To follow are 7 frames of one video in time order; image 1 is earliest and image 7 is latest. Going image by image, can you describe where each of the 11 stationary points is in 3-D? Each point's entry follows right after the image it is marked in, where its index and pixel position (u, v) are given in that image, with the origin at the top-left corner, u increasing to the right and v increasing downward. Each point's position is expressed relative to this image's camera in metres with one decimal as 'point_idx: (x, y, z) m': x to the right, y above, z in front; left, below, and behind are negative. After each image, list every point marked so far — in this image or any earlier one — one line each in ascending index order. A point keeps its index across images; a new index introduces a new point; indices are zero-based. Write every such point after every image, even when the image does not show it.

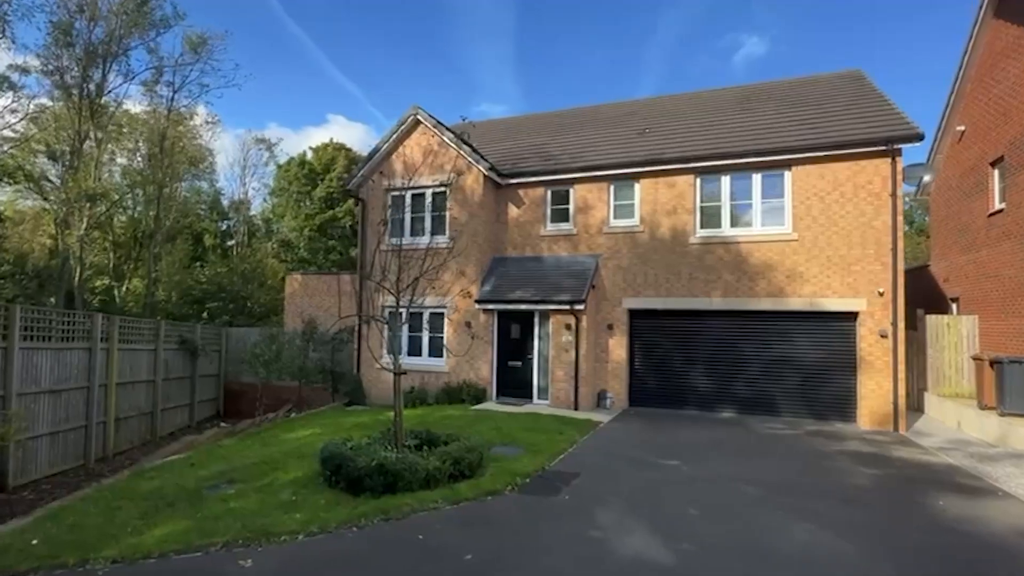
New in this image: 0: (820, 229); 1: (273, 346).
0: (+6.6, +1.2, +14.8) m
1: (-5.7, -1.4, +17.8) m
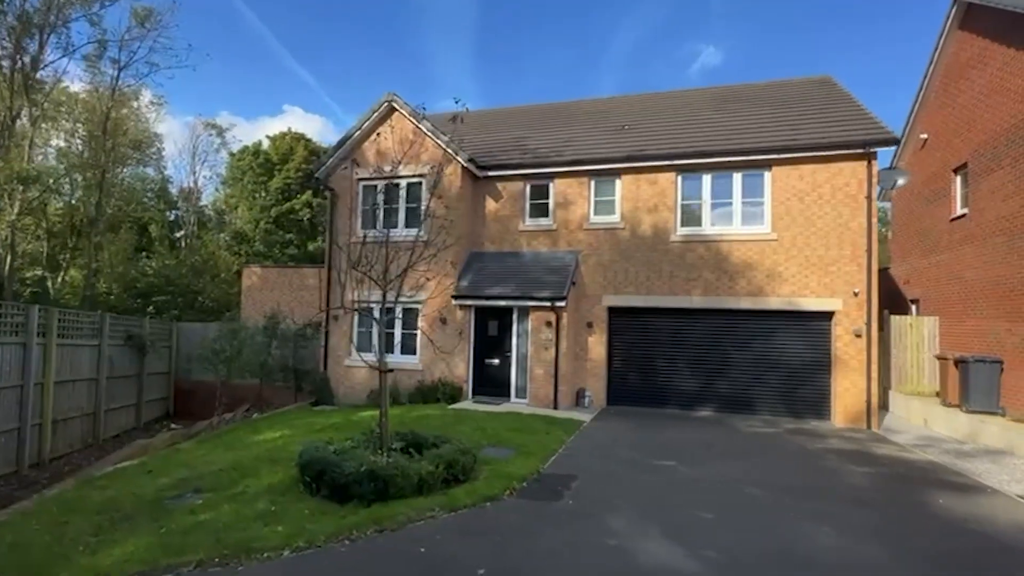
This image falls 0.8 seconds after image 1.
0: (+6.2, +1.2, +15.0) m
1: (-6.4, -1.2, +17.0) m
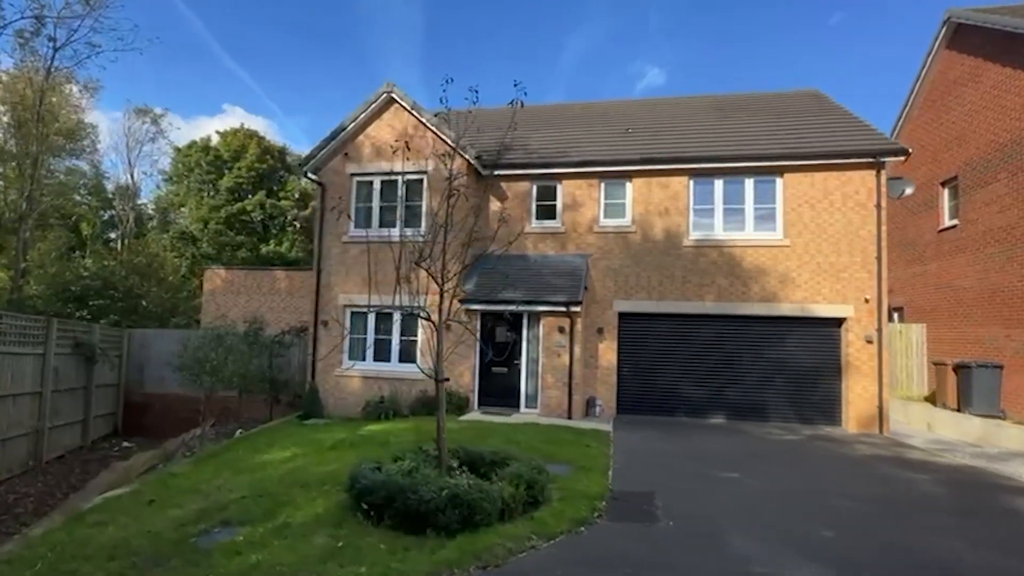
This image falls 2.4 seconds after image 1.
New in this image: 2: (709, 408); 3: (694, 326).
0: (+6.5, +1.1, +15.1) m
1: (-6.2, -1.3, +15.5) m
2: (+4.4, -2.7, +15.4) m
3: (+4.1, -0.9, +15.6) m
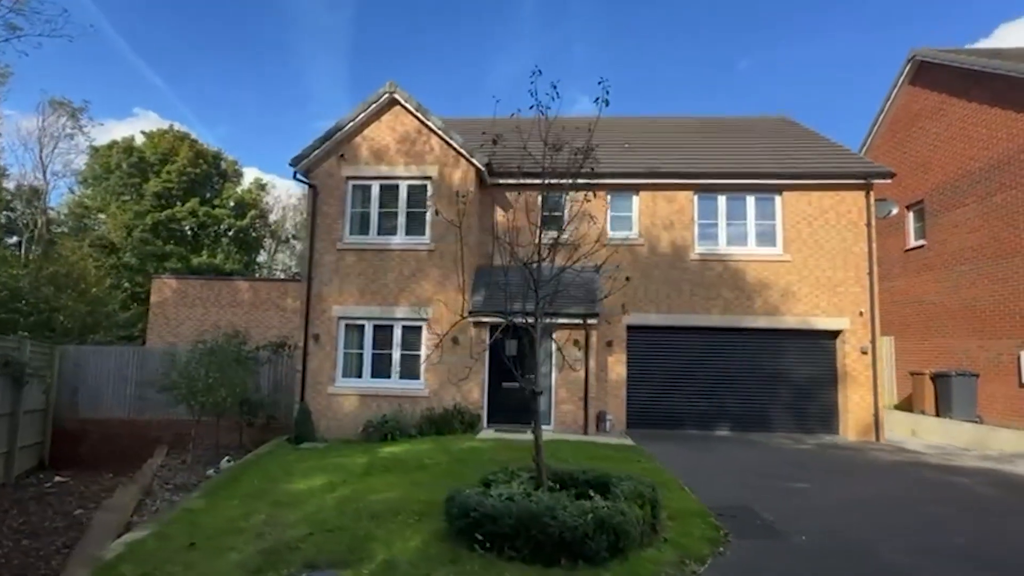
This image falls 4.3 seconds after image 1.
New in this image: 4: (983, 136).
0: (+6.7, +0.8, +15.6) m
1: (-5.9, -1.5, +13.9) m
2: (+4.6, -3.0, +15.6) m
3: (+4.3, -1.2, +15.7) m
4: (+11.0, +3.5, +16.1) m
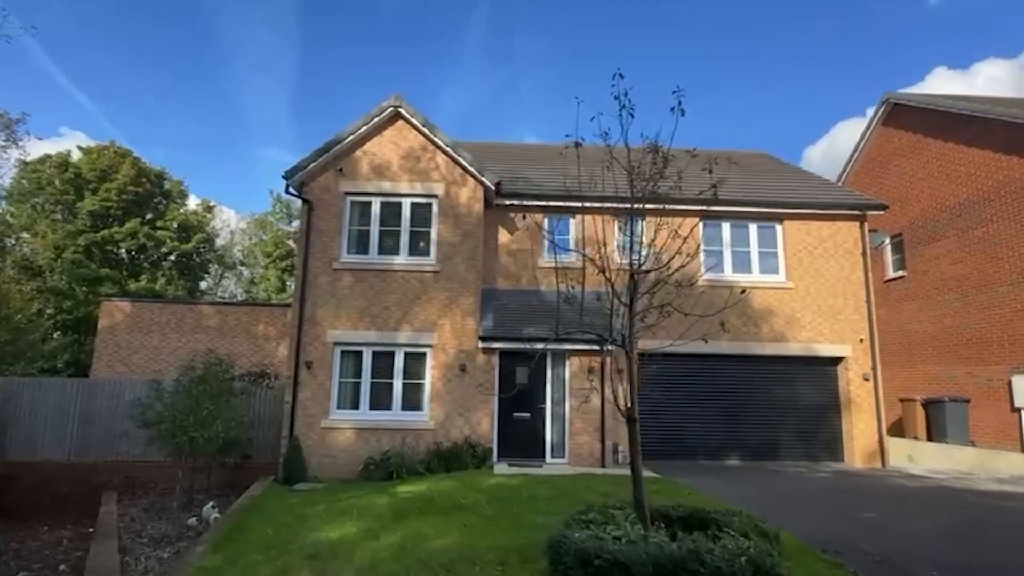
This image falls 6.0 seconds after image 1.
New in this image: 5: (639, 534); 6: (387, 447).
0: (+6.8, +0.2, +15.7) m
1: (-5.6, -1.8, +12.2) m
2: (+4.7, -3.5, +15.1) m
3: (+4.3, -1.8, +15.4) m
4: (+11.0, +2.8, +16.9) m
5: (+1.3, -2.5, +7.1) m
6: (-2.4, -3.0, +13.3) m
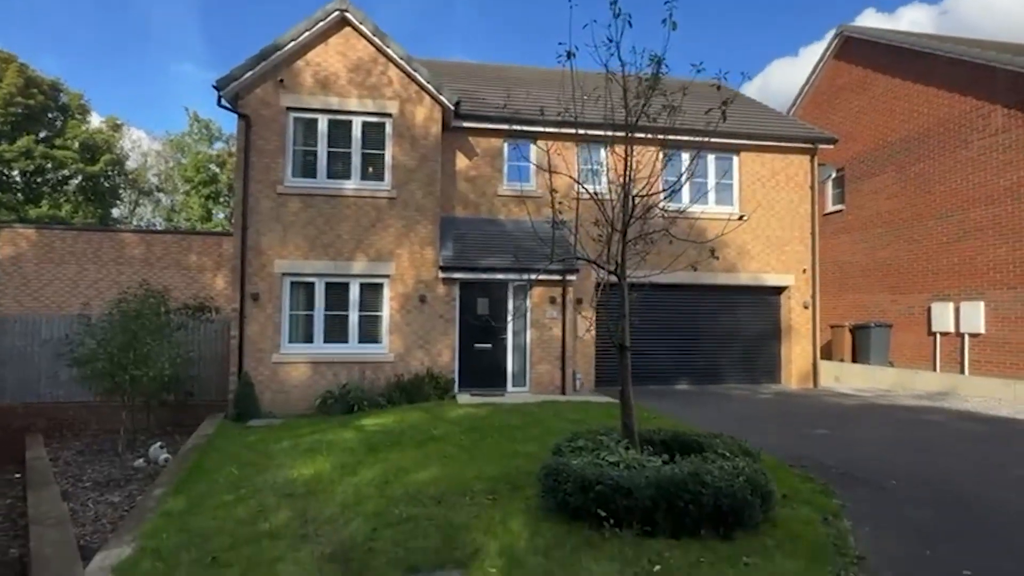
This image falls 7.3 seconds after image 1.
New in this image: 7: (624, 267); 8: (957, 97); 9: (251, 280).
0: (+5.7, +1.8, +16.0) m
1: (-6.1, -0.6, +11.3) m
2: (+3.7, -2.0, +15.6) m
3: (+3.3, -0.2, +15.6) m
4: (+9.8, +4.6, +17.5) m
5: (+1.3, -1.7, +7.1) m
6: (-3.1, -1.7, +12.8) m
7: (+1.2, +0.2, +7.4) m
8: (+10.1, +4.4, +15.8) m
9: (-4.8, +0.2, +12.7) m
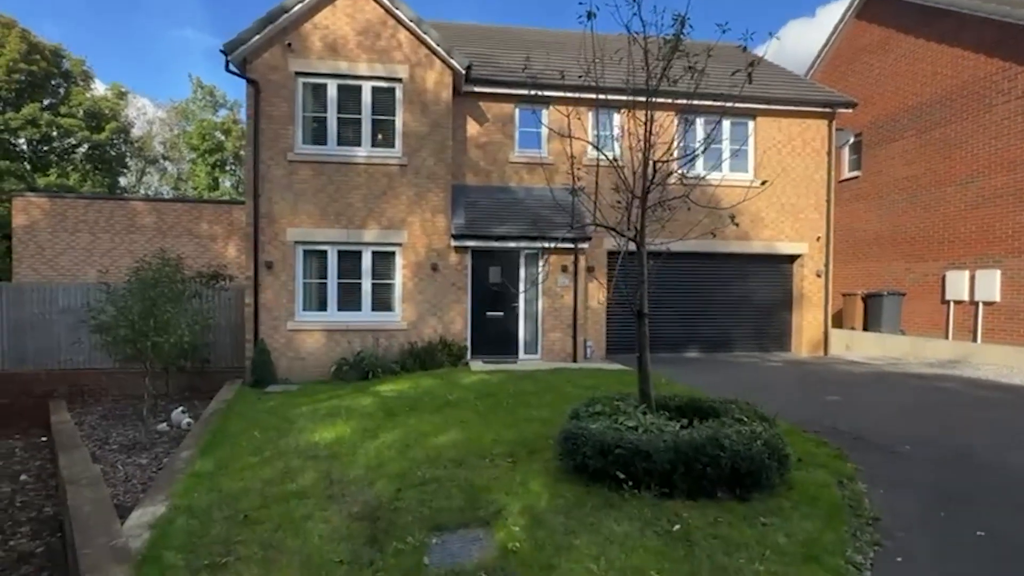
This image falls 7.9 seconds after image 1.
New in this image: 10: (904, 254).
0: (+6.0, +2.6, +15.9) m
1: (-5.9, -0.1, +11.4) m
2: (+3.9, -1.3, +15.7) m
3: (+3.6, +0.5, +15.7) m
4: (+10.0, +5.4, +17.3) m
5: (+1.5, -1.4, +7.2) m
6: (-2.9, -1.1, +13.0) m
7: (+1.4, +0.6, +7.4) m
8: (+10.3, +5.1, +15.6) m
9: (-4.5, +0.7, +12.8) m
10: (+9.8, +0.9, +17.5) m
